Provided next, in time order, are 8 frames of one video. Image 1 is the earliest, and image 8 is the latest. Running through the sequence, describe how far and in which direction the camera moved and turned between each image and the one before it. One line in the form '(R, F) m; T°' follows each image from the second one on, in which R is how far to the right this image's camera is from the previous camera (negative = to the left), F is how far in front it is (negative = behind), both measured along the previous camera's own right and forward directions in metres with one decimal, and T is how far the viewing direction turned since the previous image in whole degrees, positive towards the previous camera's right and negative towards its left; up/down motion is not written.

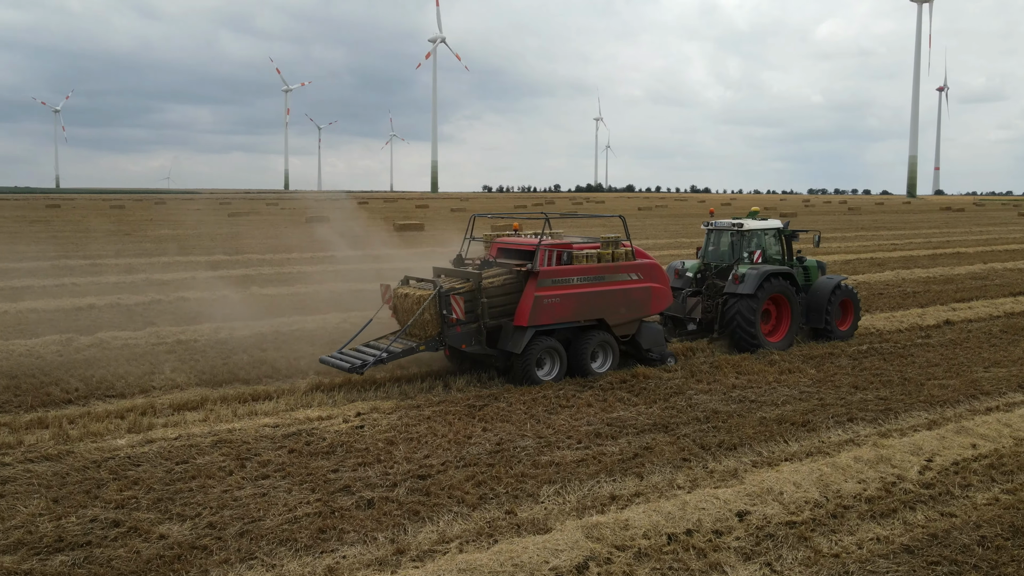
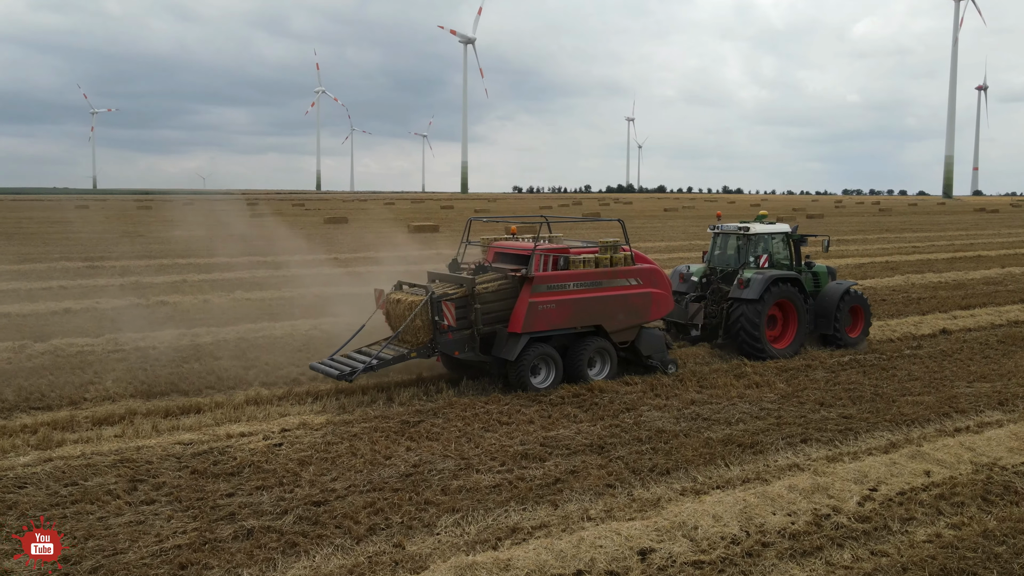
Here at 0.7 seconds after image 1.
(+0.6, +0.2) m; -2°
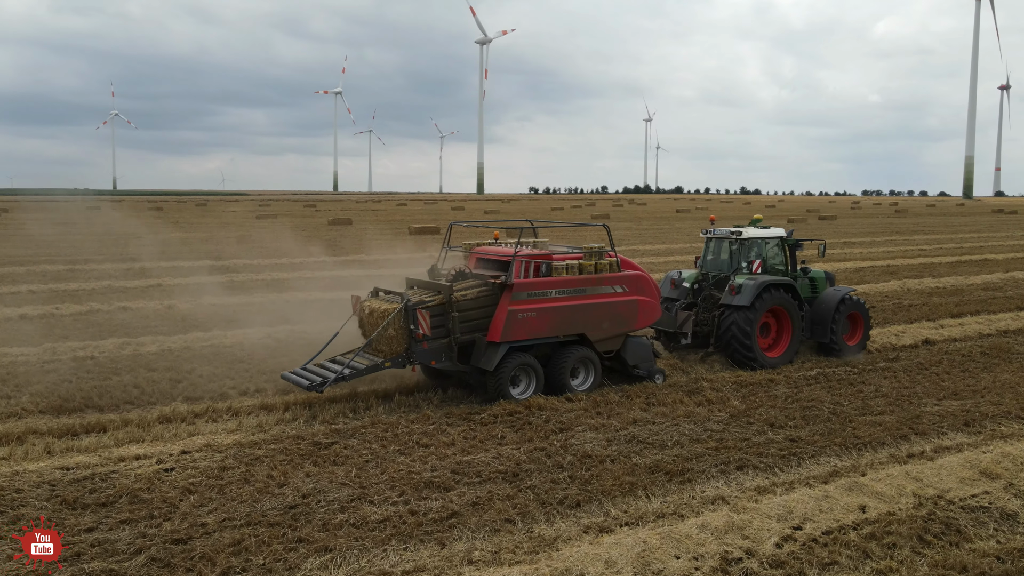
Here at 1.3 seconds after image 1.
(+0.5, +0.3) m; -1°
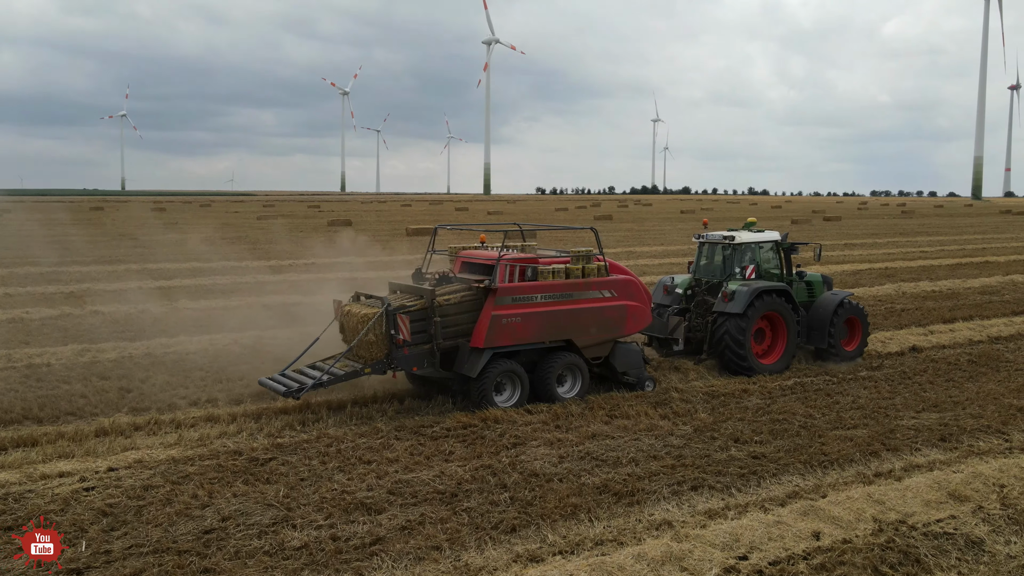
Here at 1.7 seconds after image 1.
(+0.3, +0.2) m; 0°
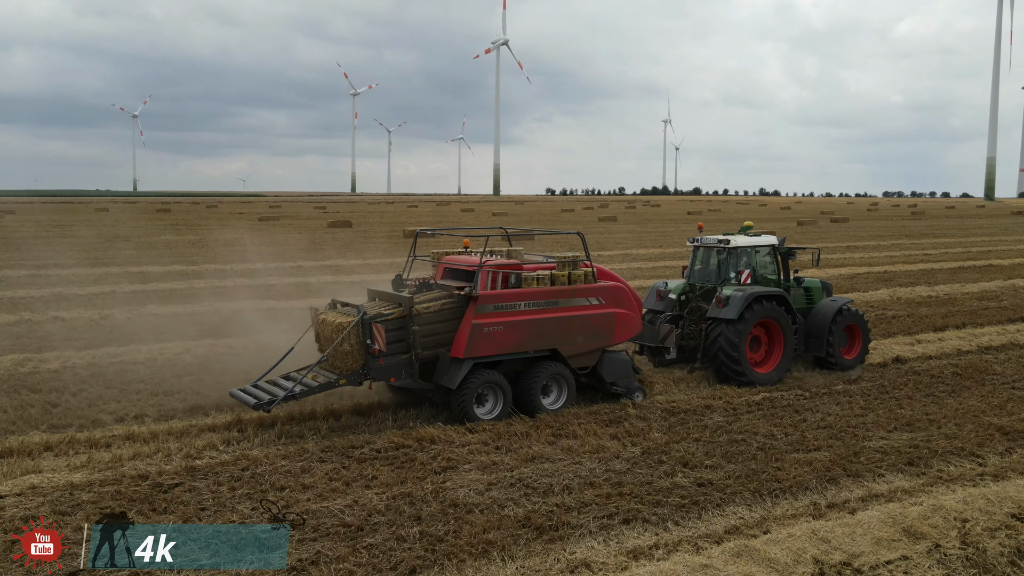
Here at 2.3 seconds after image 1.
(+0.4, +0.3) m; -1°
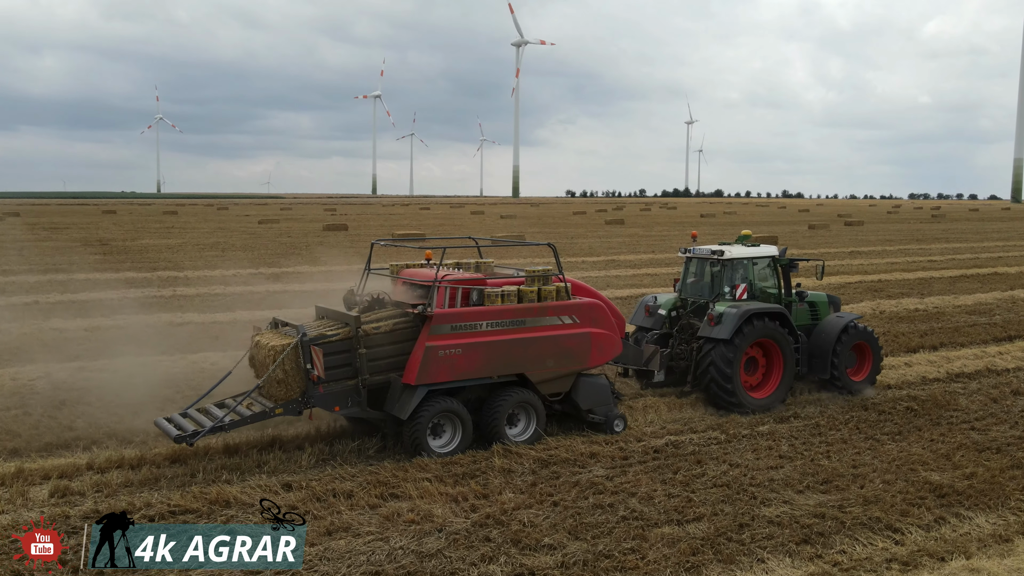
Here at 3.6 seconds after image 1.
(+0.8, +0.6) m; -1°
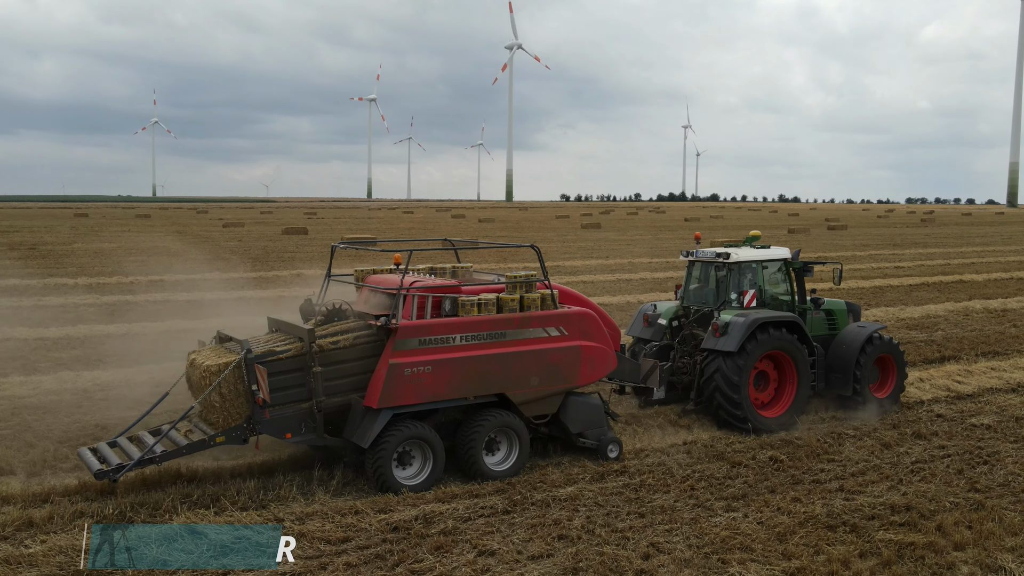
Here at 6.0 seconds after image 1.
(-0.5, +1.3) m; 0°
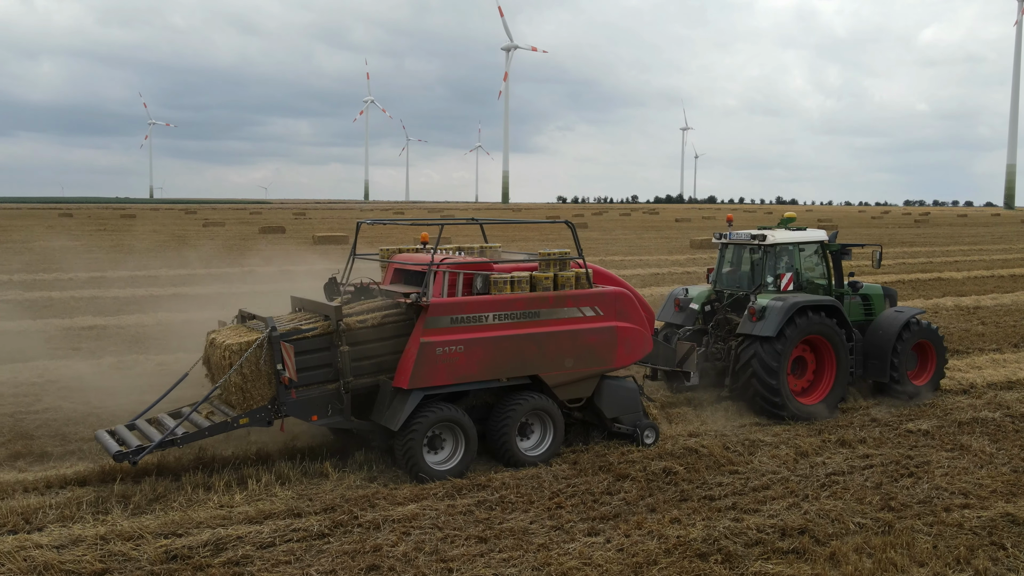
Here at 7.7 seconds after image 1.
(+0.3, +0.5) m; 0°
